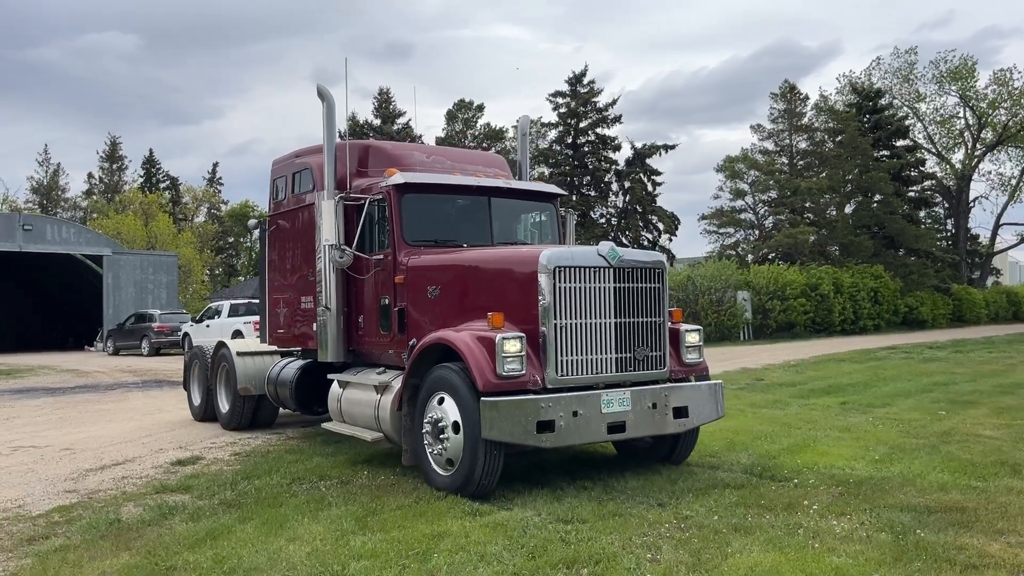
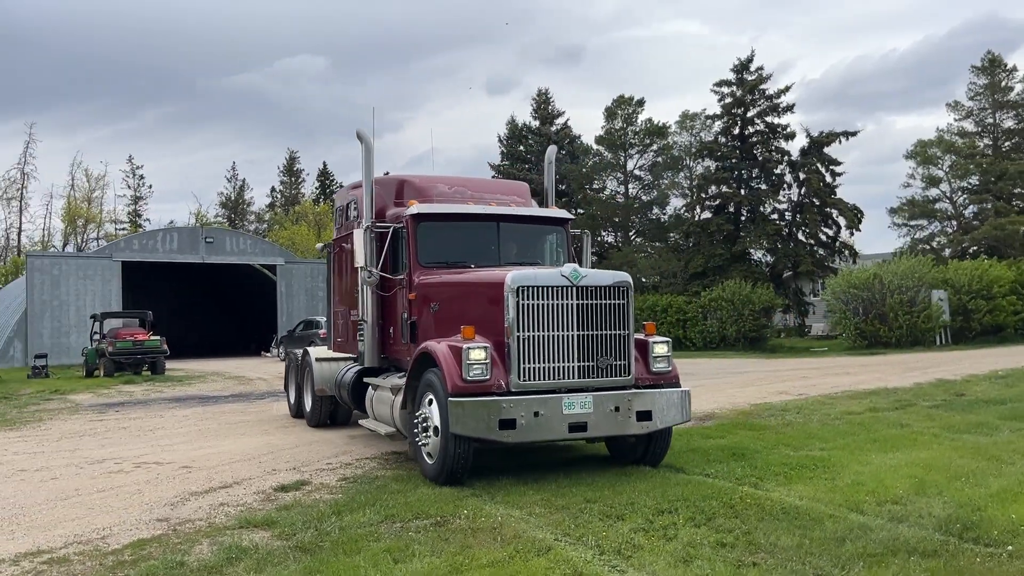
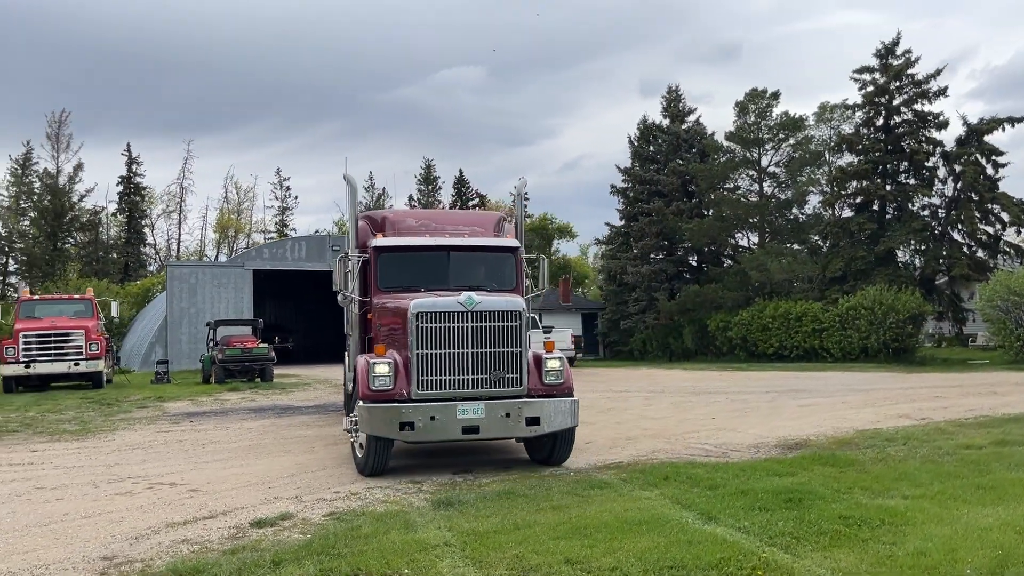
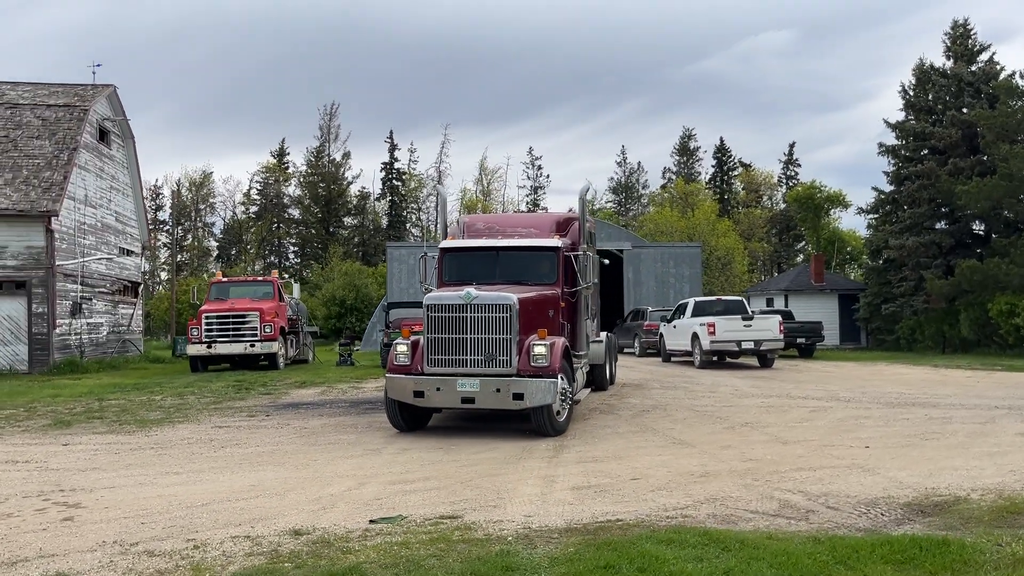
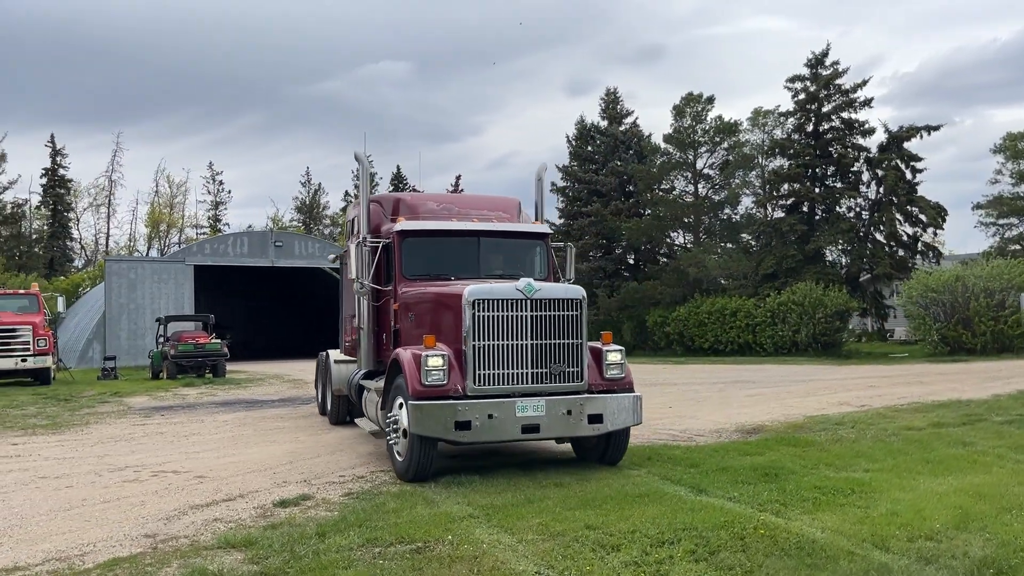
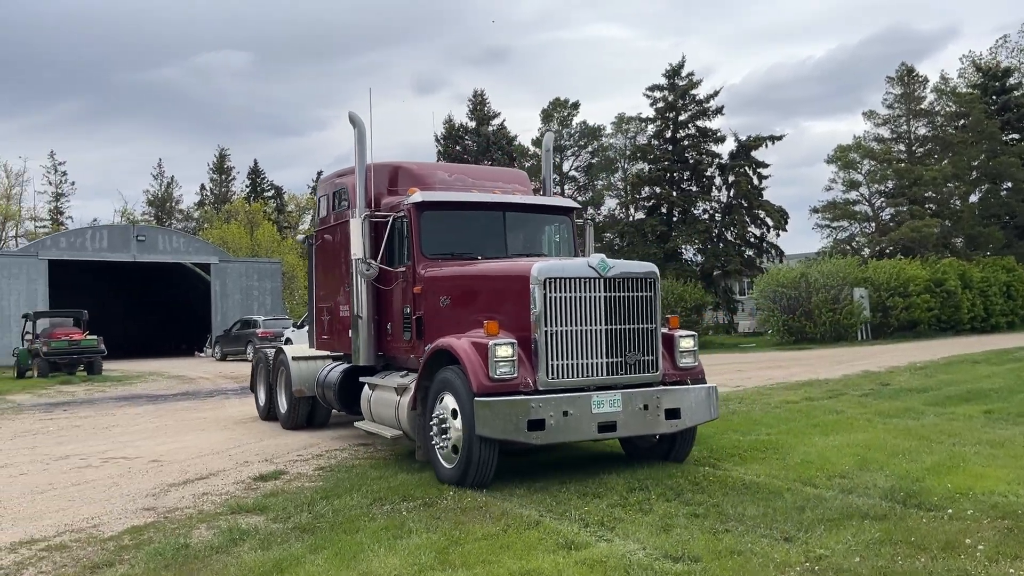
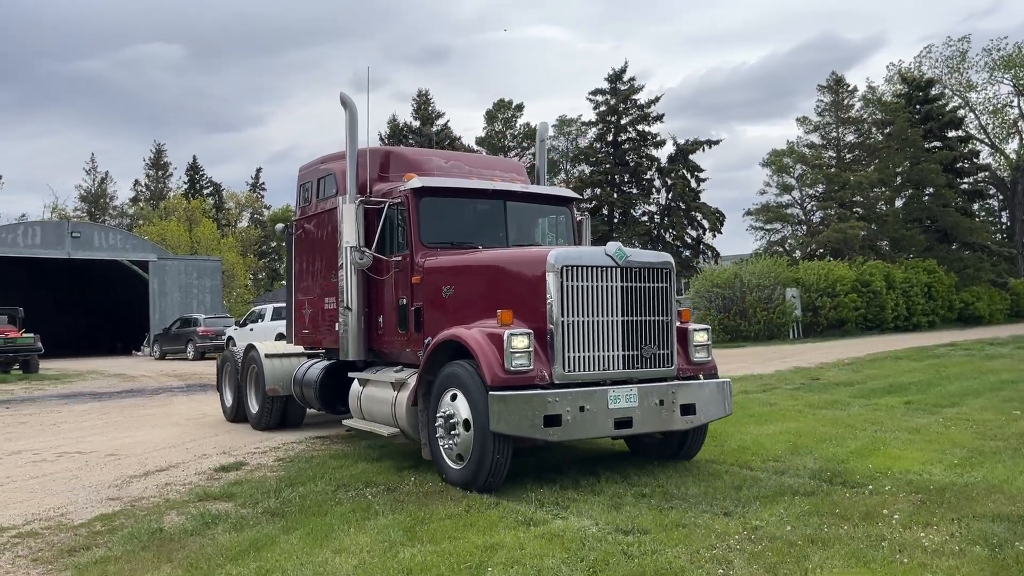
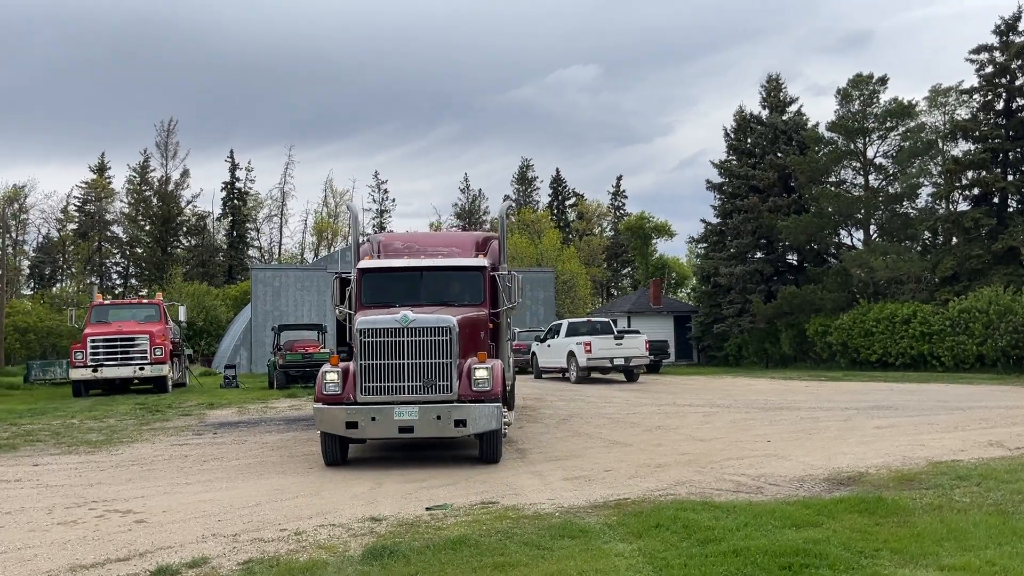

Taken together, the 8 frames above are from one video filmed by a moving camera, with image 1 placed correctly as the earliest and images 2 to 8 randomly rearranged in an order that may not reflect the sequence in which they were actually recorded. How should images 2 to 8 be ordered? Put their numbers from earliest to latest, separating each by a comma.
7, 6, 2, 5, 3, 8, 4
